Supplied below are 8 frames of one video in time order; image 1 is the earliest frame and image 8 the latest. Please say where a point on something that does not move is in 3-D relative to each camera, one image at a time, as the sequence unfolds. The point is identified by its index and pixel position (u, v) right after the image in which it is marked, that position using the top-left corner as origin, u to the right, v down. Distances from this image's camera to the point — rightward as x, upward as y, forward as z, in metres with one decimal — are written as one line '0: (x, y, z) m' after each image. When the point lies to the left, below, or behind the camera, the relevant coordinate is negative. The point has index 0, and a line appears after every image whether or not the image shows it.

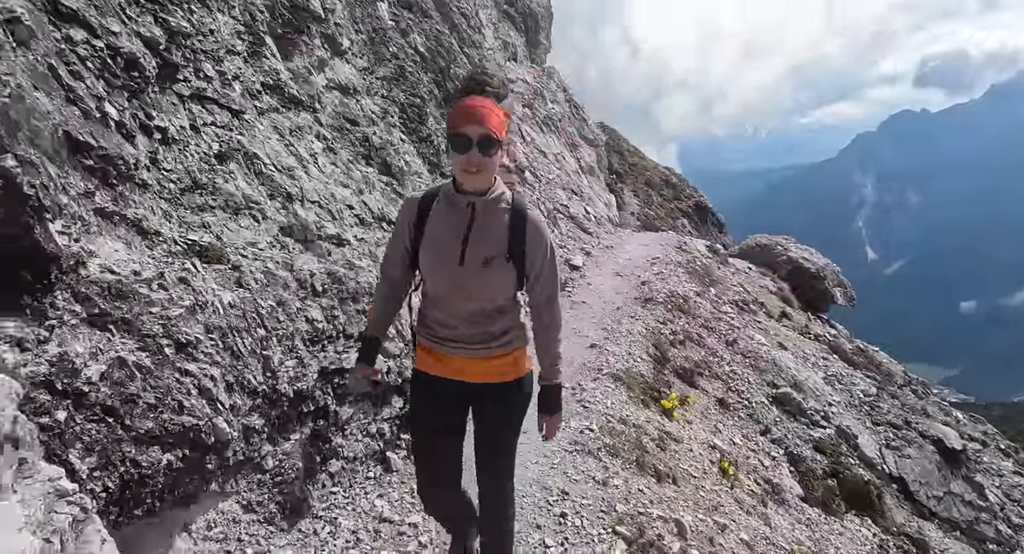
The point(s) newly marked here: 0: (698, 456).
0: (+3.0, -3.0, +9.4) m
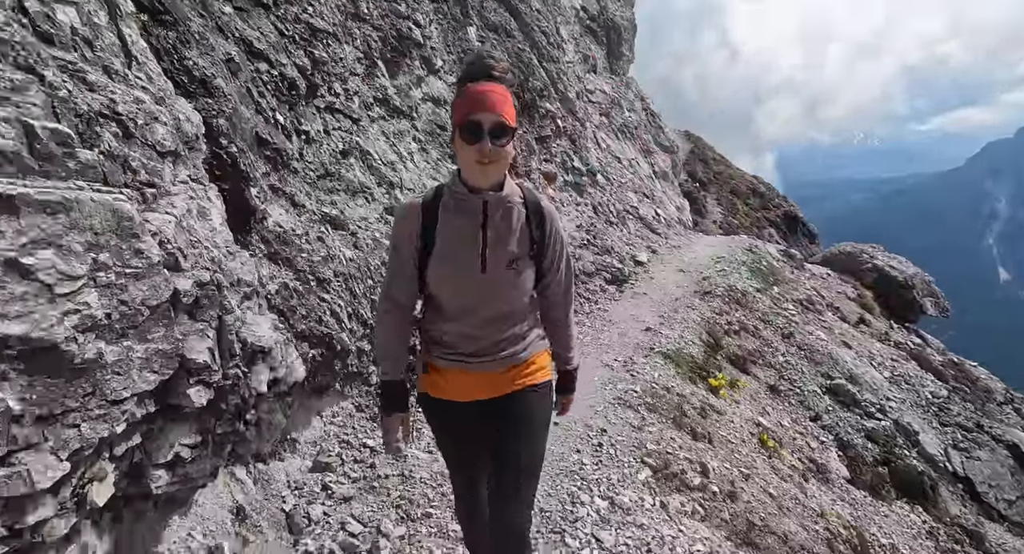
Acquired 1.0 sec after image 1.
0: (+4.1, -2.7, +10.4) m
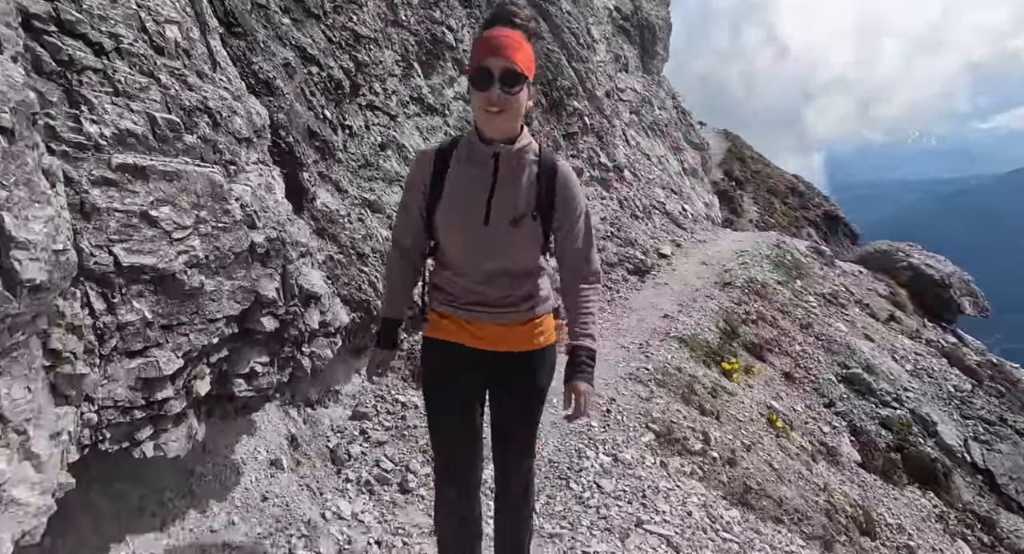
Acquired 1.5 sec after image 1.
0: (+4.5, -2.5, +10.9) m
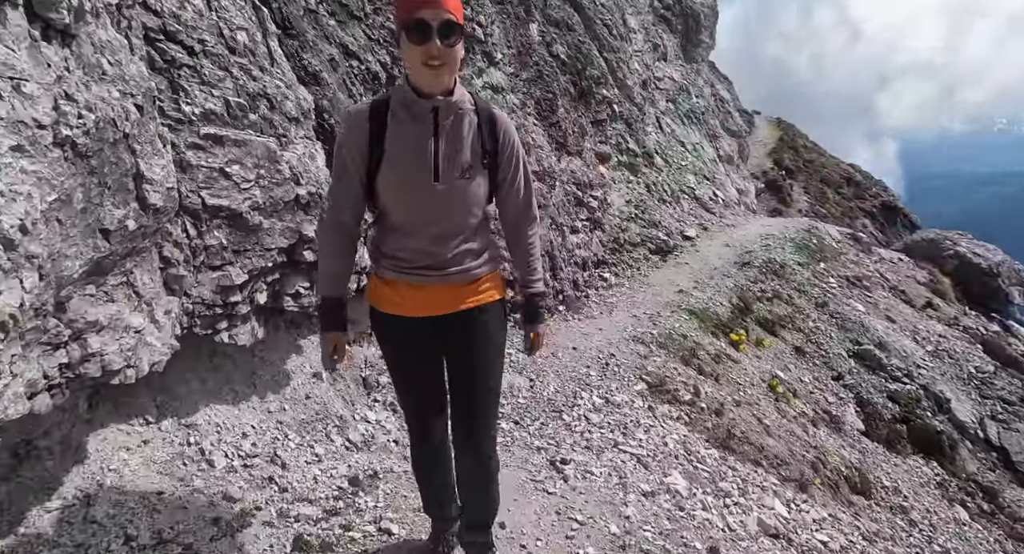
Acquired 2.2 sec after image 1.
0: (+4.9, -2.0, +11.7) m
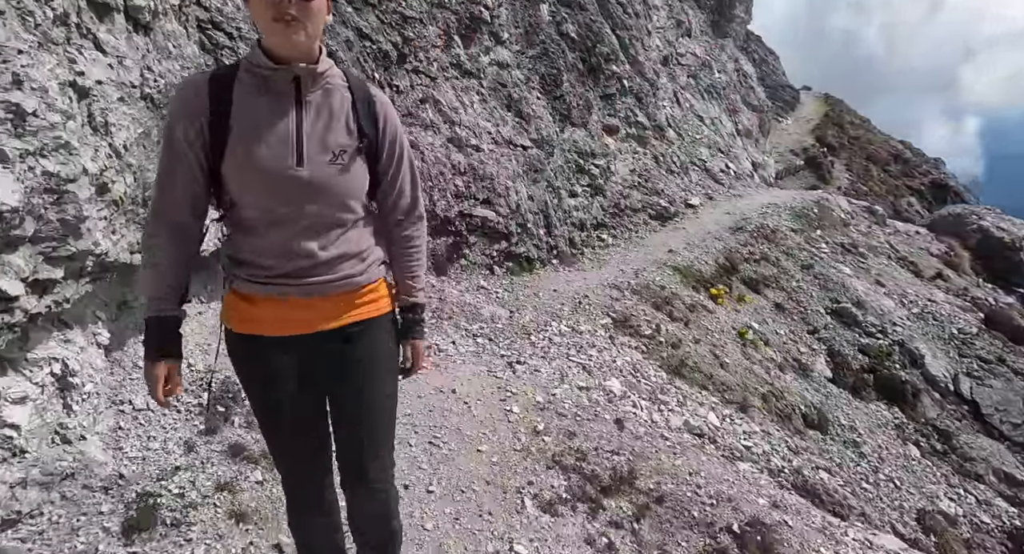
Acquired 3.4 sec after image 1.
0: (+4.8, -1.0, +13.0) m
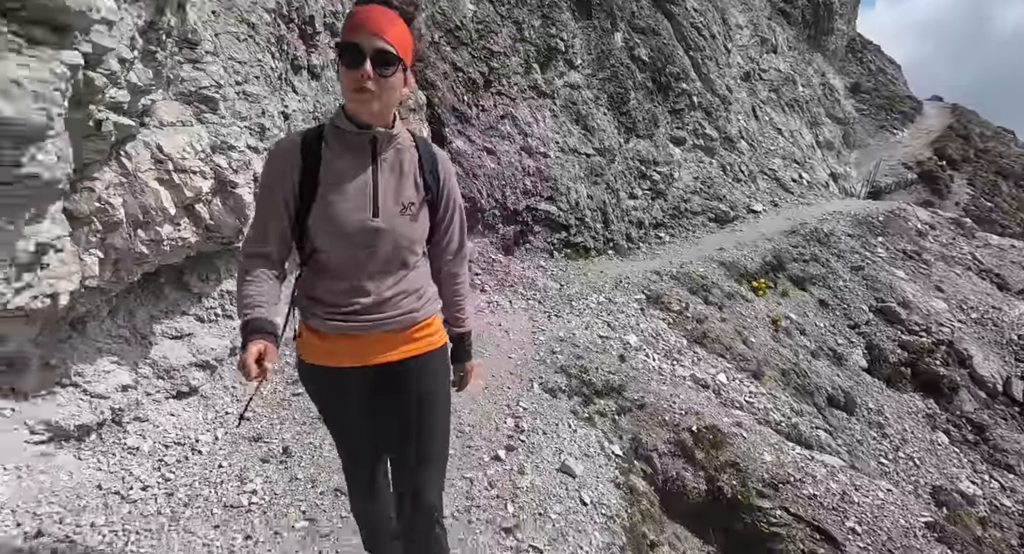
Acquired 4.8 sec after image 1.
0: (+6.3, -0.9, +14.5) m
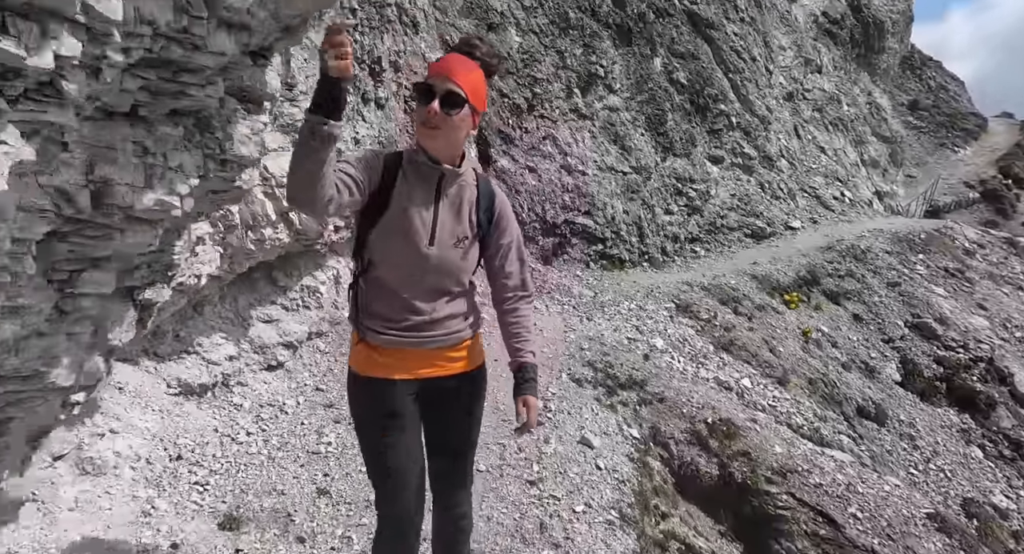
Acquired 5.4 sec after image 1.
0: (+7.3, -1.2, +15.0) m
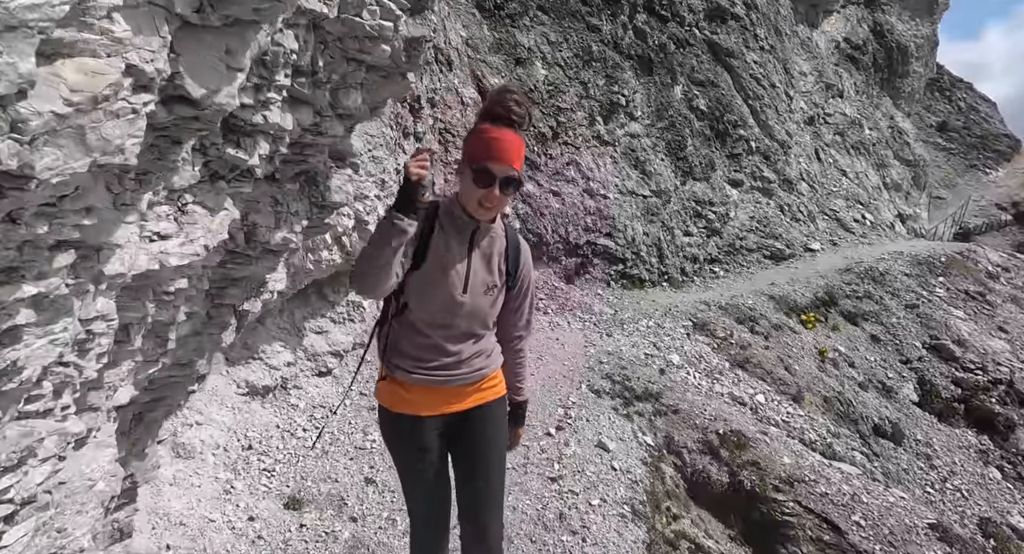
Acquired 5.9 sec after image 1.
0: (+8.0, -1.8, +15.4) m
